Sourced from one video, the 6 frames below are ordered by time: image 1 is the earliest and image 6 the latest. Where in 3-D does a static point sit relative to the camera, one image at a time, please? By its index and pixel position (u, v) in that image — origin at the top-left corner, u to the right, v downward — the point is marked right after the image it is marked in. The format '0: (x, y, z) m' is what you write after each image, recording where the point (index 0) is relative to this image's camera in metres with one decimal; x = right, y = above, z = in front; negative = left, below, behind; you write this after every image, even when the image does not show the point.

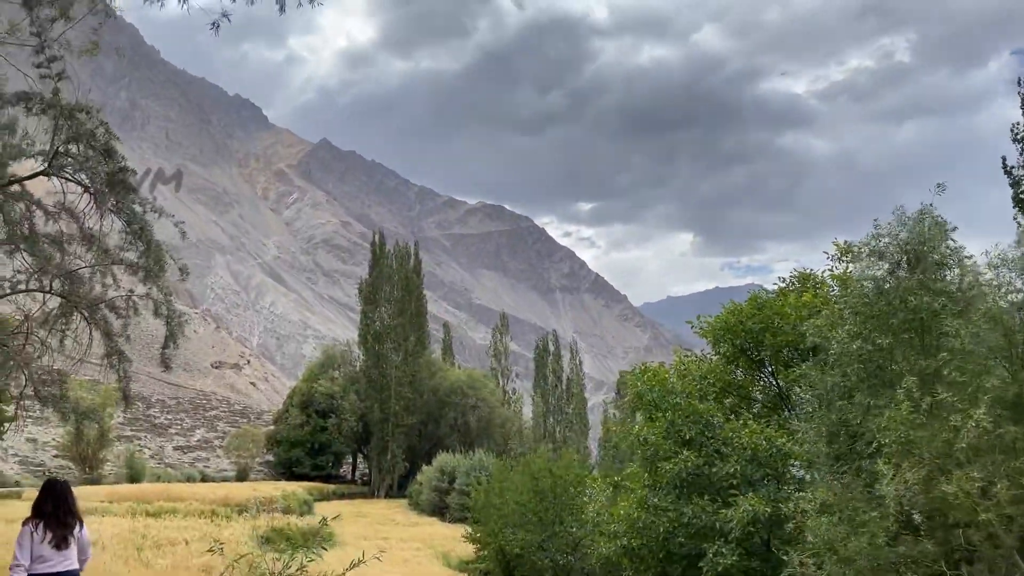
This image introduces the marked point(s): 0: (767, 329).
0: (+3.8, -0.6, +12.0) m
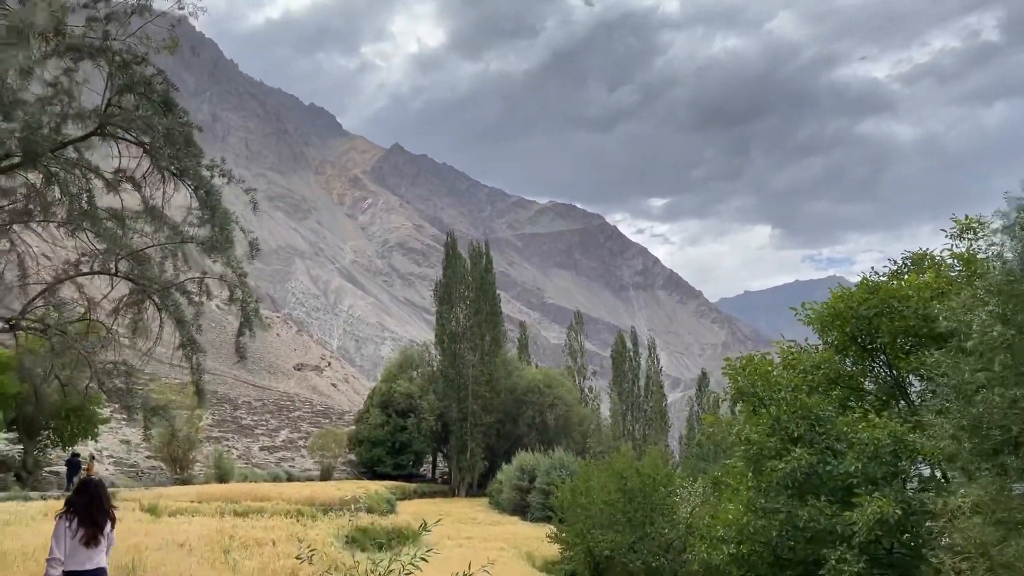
0: (+5.0, -0.4, +11.1) m
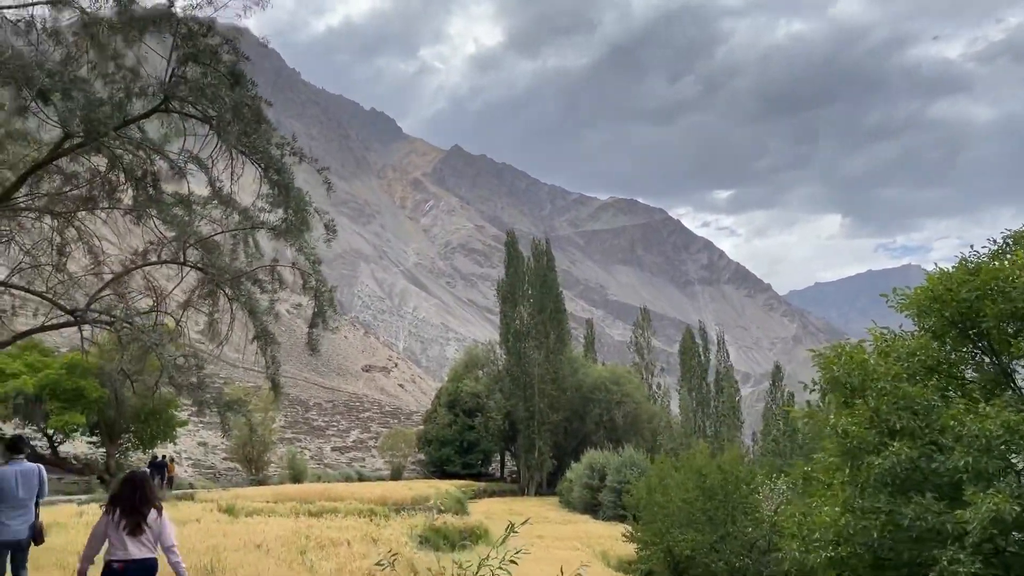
0: (+5.9, -0.1, +10.3) m
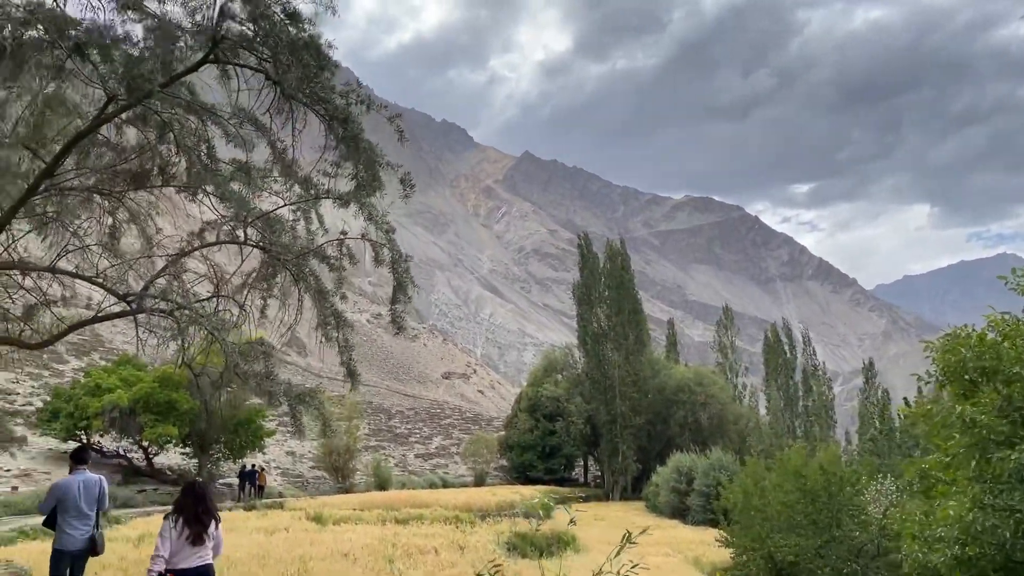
0: (+6.9, +0.2, +9.3) m
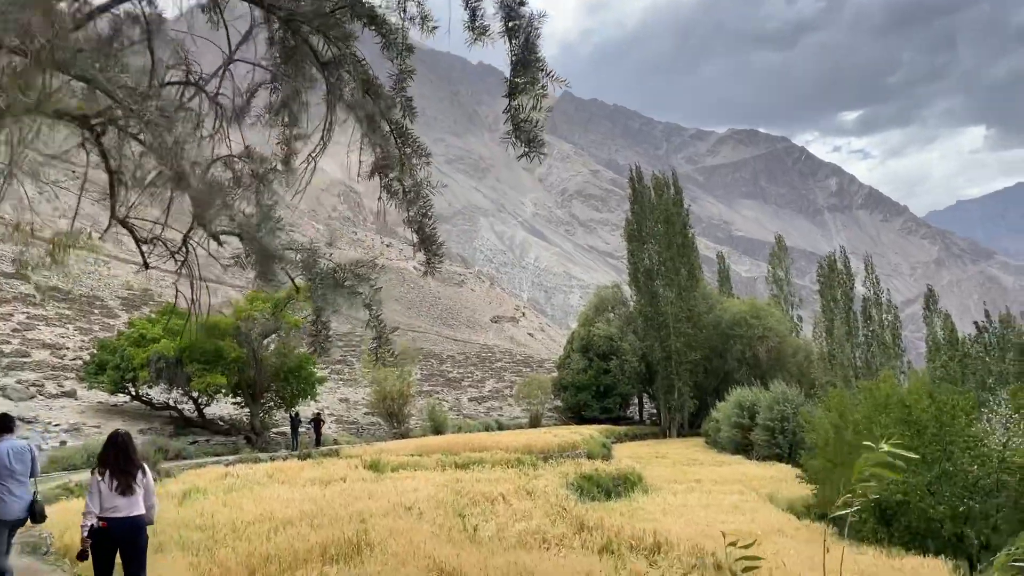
0: (+7.7, +1.3, +7.4) m
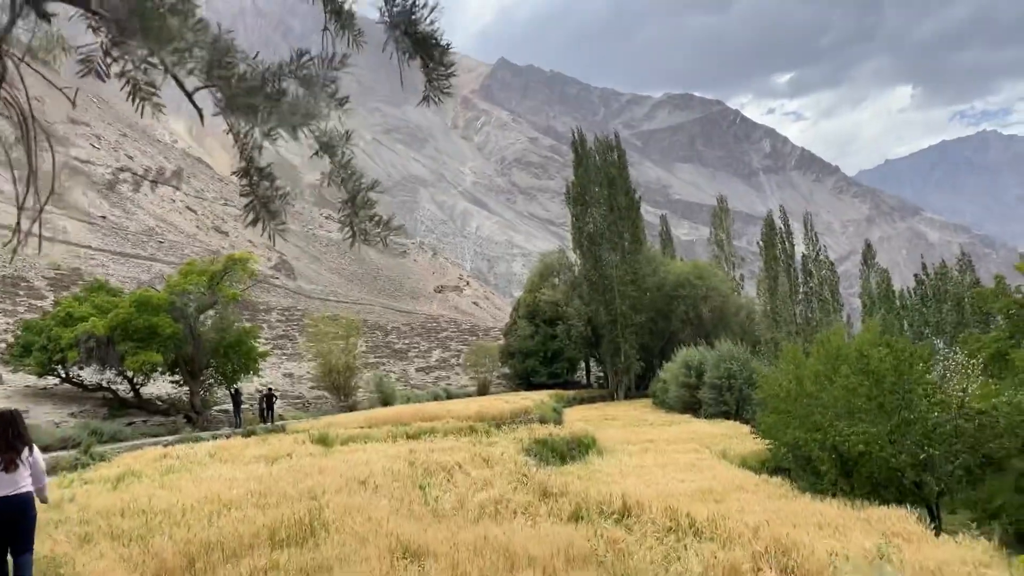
0: (+7.2, +1.9, +7.3) m
